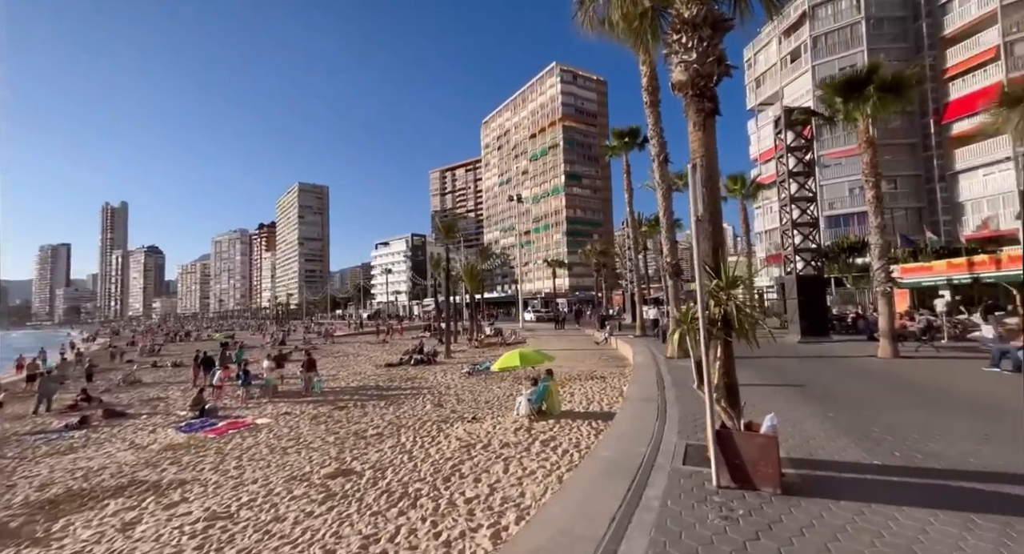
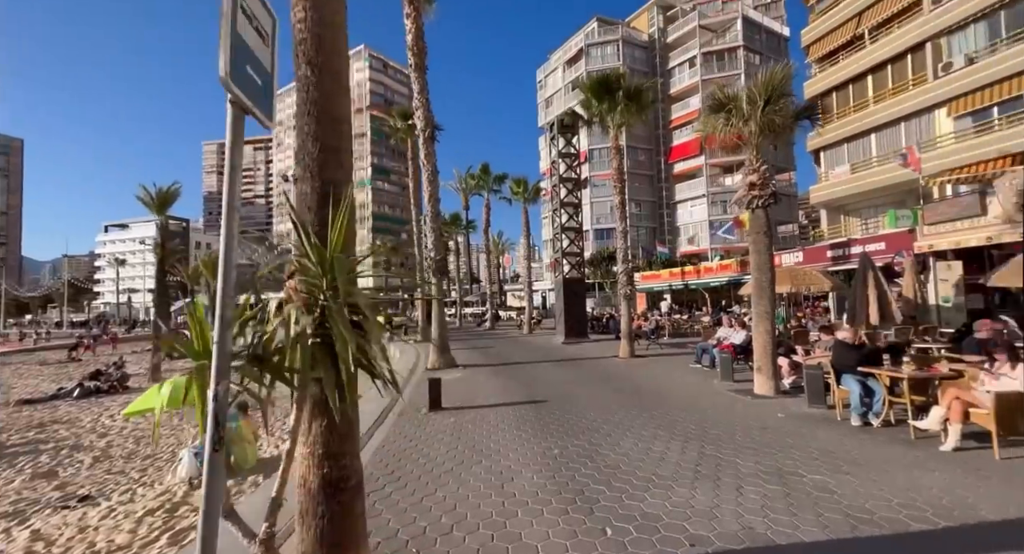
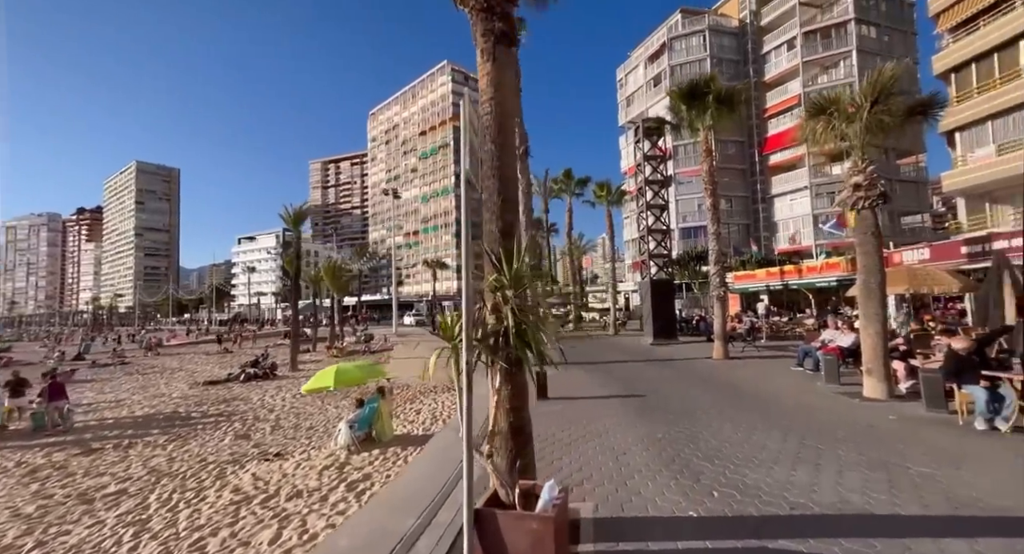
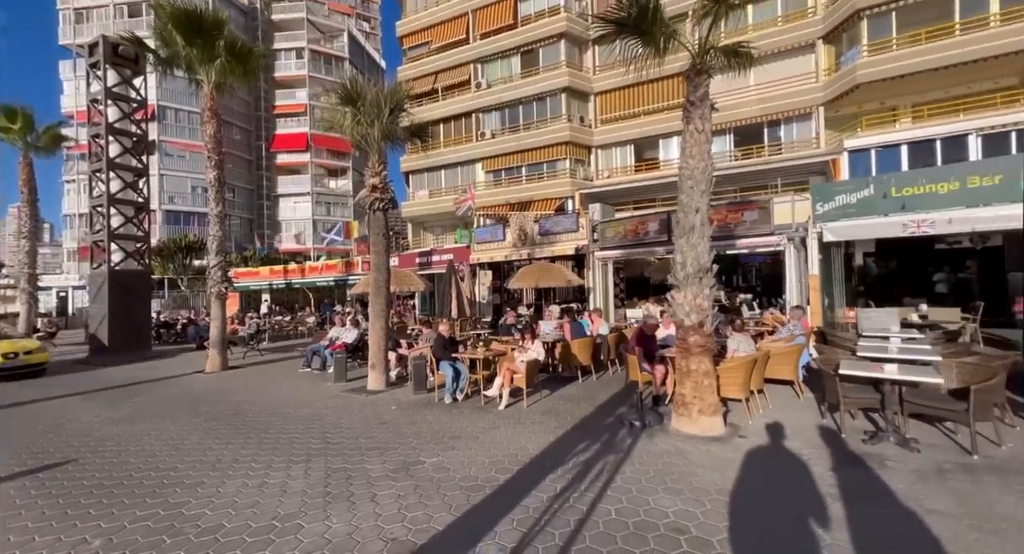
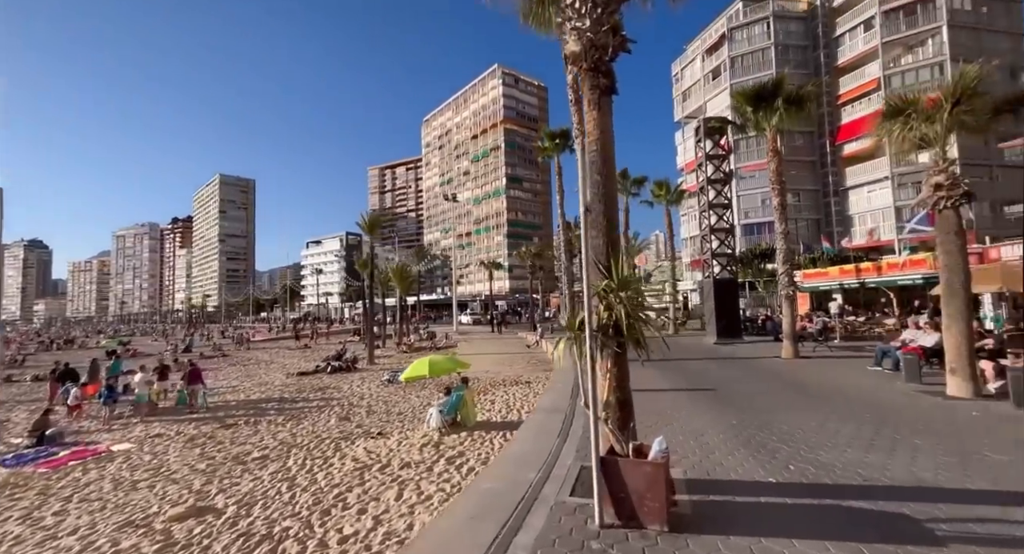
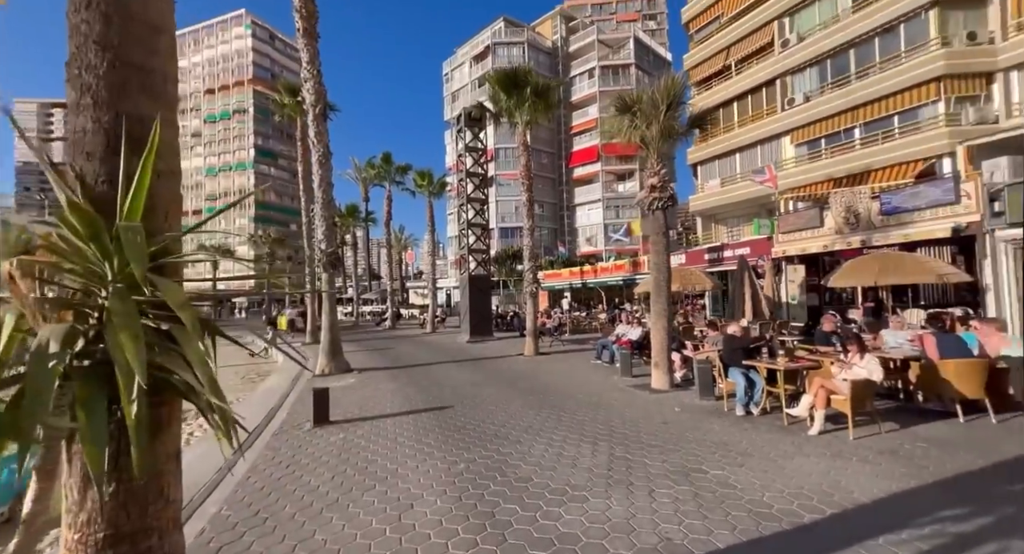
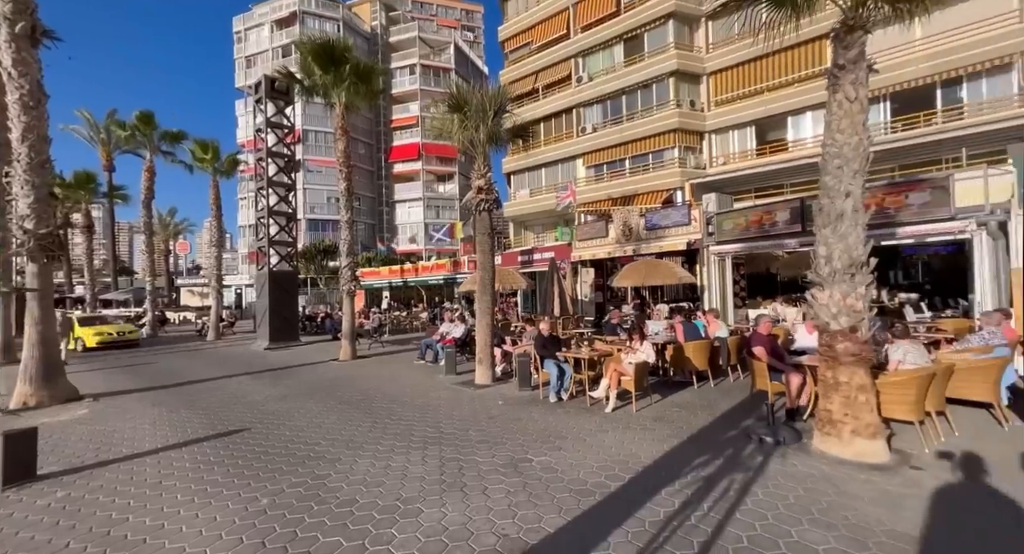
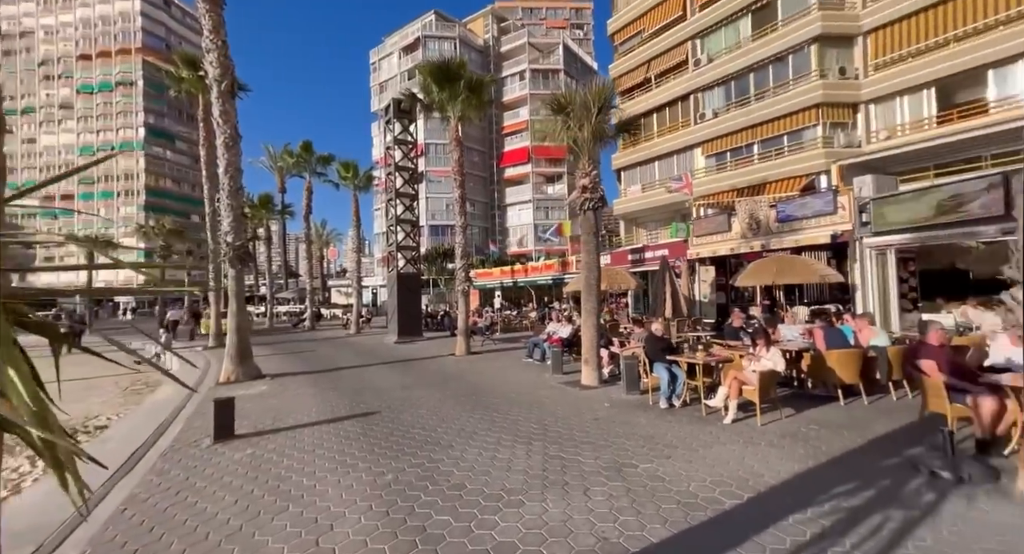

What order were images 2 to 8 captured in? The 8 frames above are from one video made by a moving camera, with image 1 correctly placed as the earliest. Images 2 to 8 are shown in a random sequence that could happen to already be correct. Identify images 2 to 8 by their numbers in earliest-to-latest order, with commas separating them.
5, 3, 2, 6, 8, 7, 4
